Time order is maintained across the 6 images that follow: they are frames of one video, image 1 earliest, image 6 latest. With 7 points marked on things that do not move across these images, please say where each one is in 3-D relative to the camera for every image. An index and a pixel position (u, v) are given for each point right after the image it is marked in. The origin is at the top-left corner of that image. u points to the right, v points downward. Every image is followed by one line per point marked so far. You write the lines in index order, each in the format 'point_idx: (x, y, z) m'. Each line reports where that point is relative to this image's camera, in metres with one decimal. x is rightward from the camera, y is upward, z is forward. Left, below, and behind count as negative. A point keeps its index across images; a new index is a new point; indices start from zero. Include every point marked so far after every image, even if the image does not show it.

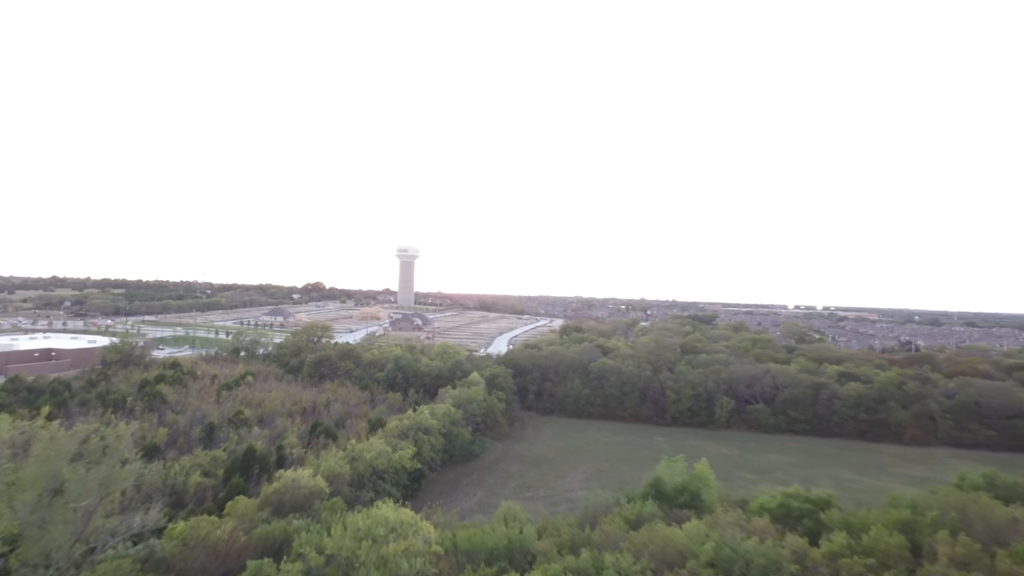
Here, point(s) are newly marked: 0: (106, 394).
0: (-9.7, -2.5, +16.9) m
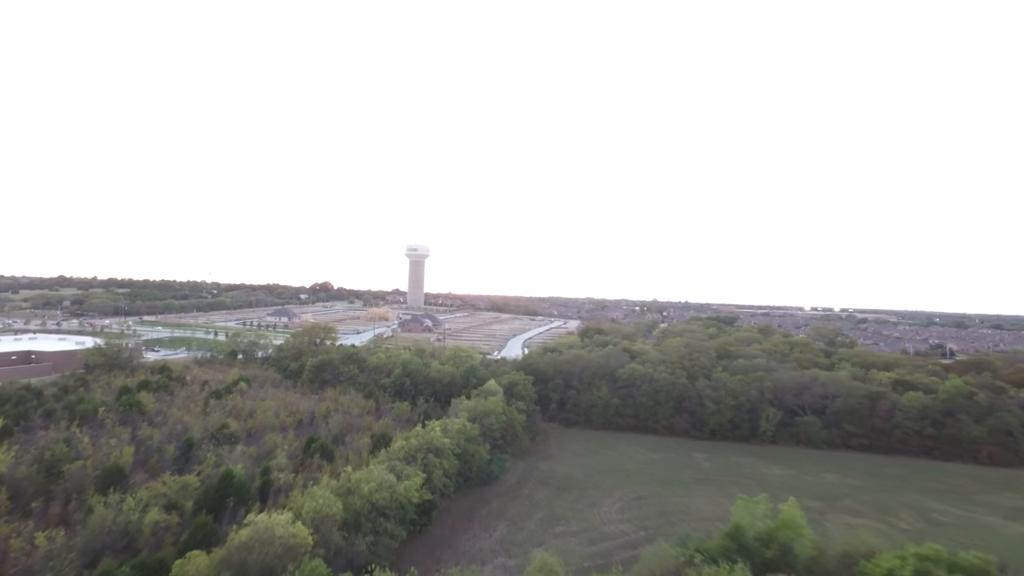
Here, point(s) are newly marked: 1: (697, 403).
0: (-9.2, -2.4, +14.9) m
1: (+4.9, -3.1, +19.0) m
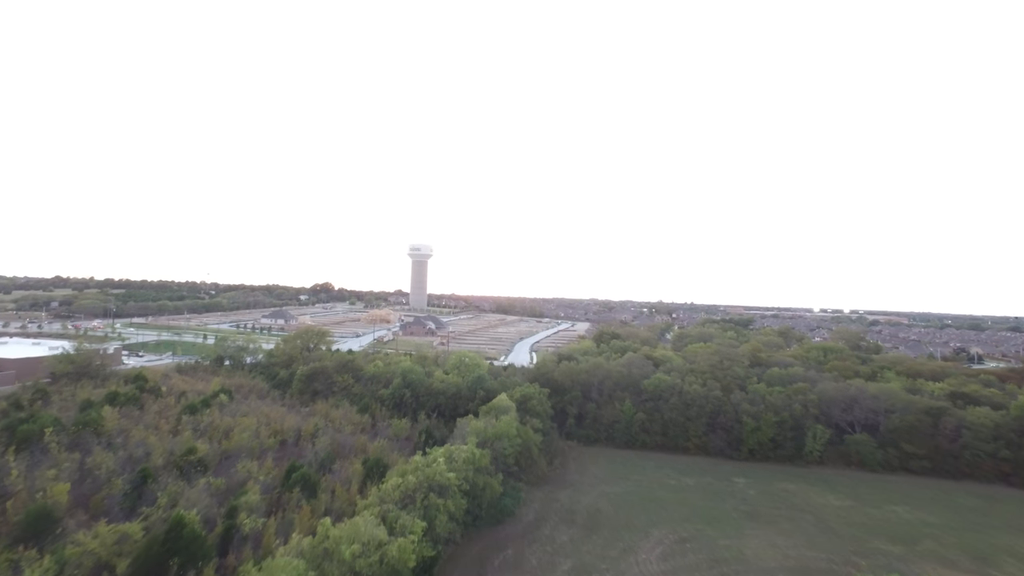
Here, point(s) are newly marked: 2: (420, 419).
0: (-8.9, -2.4, +12.9) m
1: (+5.2, -3.1, +16.9) m
2: (-2.2, -3.2, +17.1) m
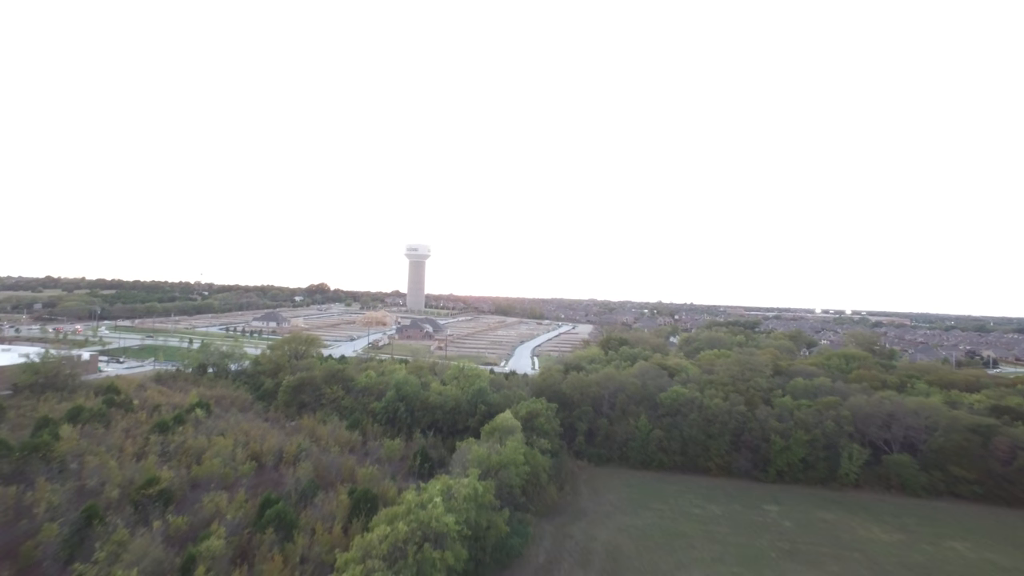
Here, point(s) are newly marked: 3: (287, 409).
0: (-8.8, -2.5, +11.3) m
1: (+5.3, -3.2, +15.3) m
2: (-2.1, -3.3, +15.5) m
3: (-5.9, -3.1, +18.5) m
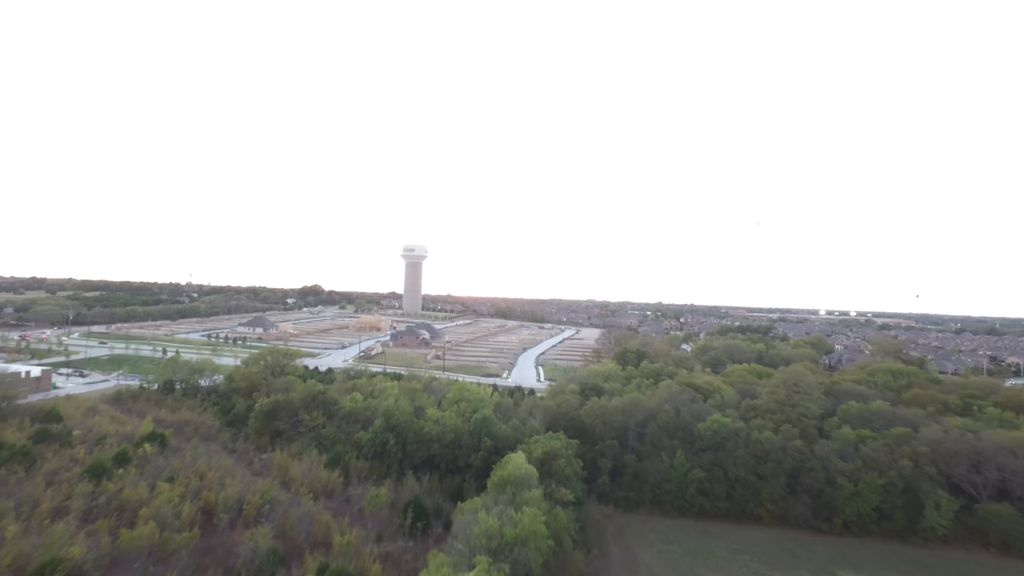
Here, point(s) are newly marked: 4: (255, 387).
0: (-8.6, -2.7, +8.6) m
1: (+5.5, -3.5, +12.7) m
2: (-1.9, -3.5, +12.9) m
3: (-5.7, -3.3, +15.9) m
4: (-6.9, -2.6, +19.0) m
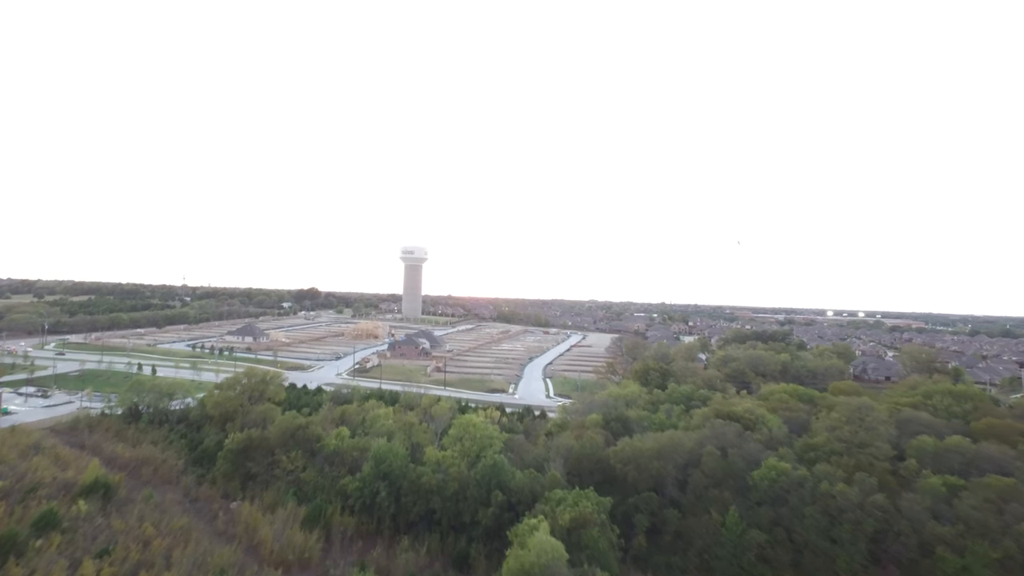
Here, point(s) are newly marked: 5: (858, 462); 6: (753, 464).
0: (-8.3, -3.1, +6.2) m
1: (+5.8, -3.8, +10.3) m
2: (-1.6, -3.8, +10.5) m
3: (-5.4, -3.7, +13.5) m
4: (-6.6, -3.0, +16.5) m
5: (+5.9, -2.9, +12.1) m
6: (+4.1, -2.9, +12.0) m
